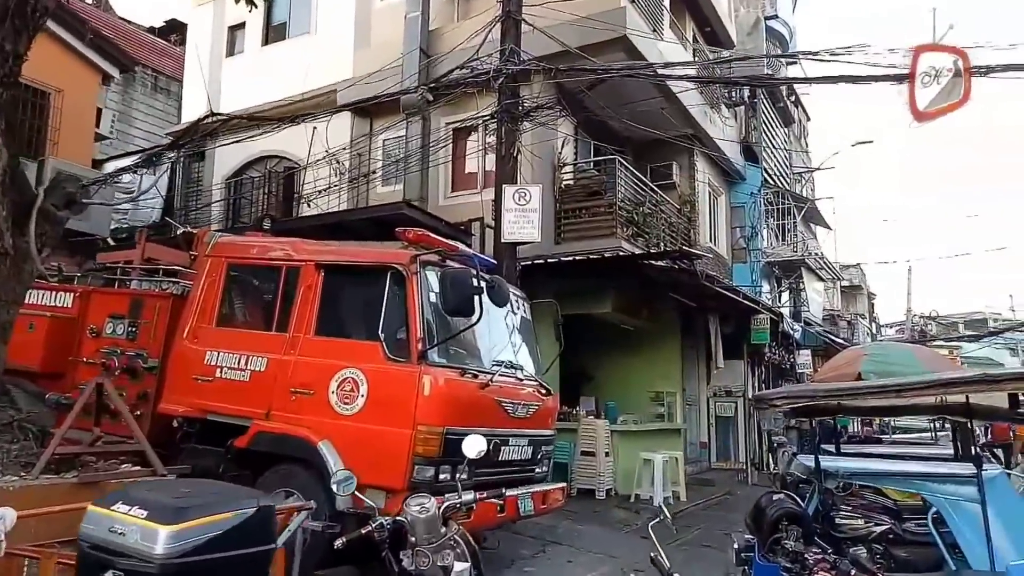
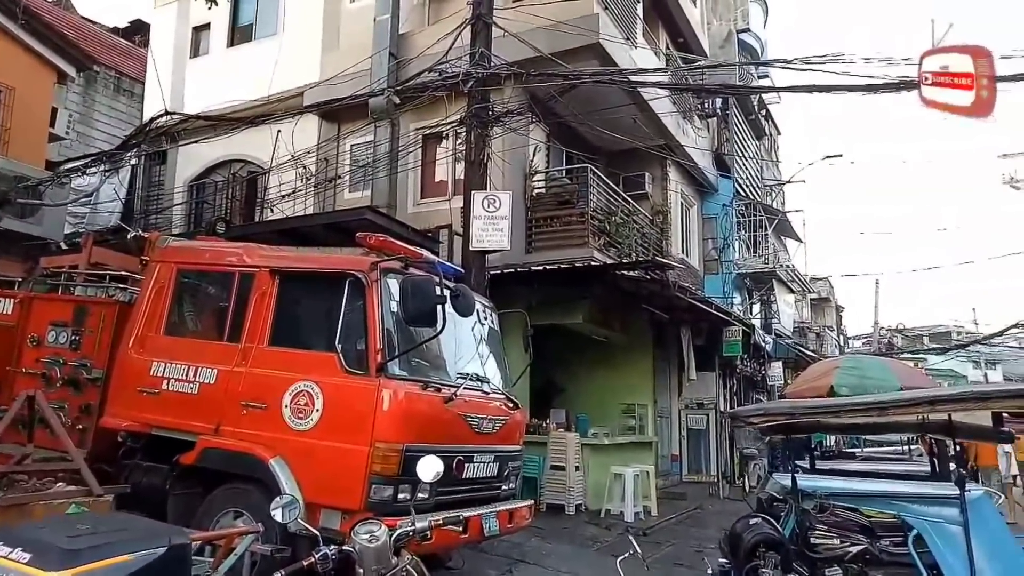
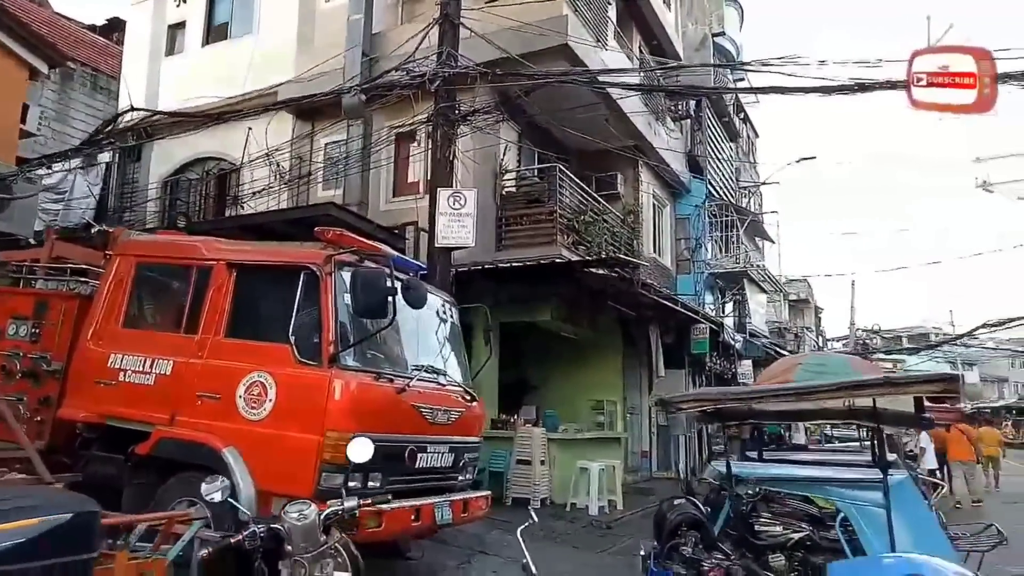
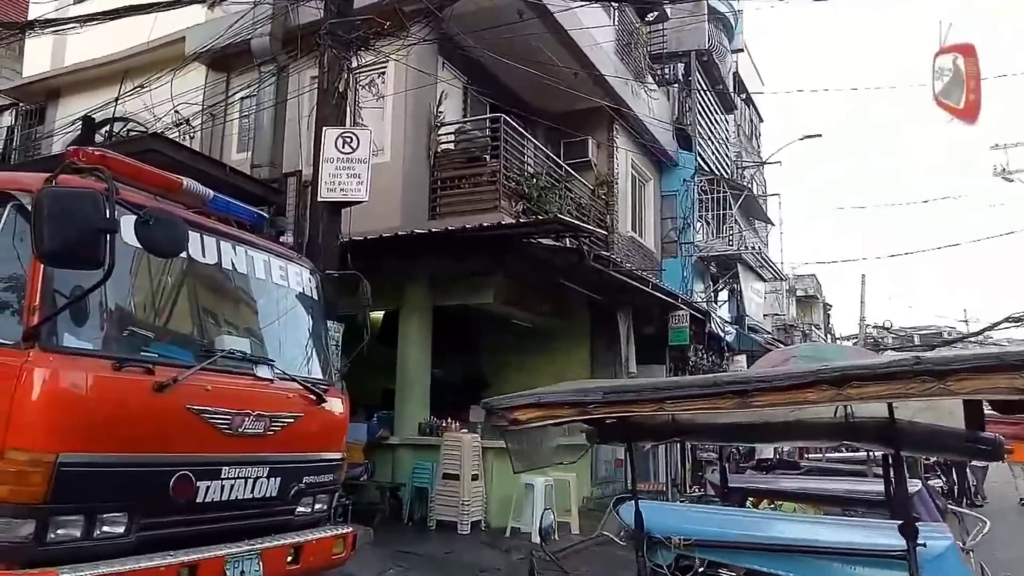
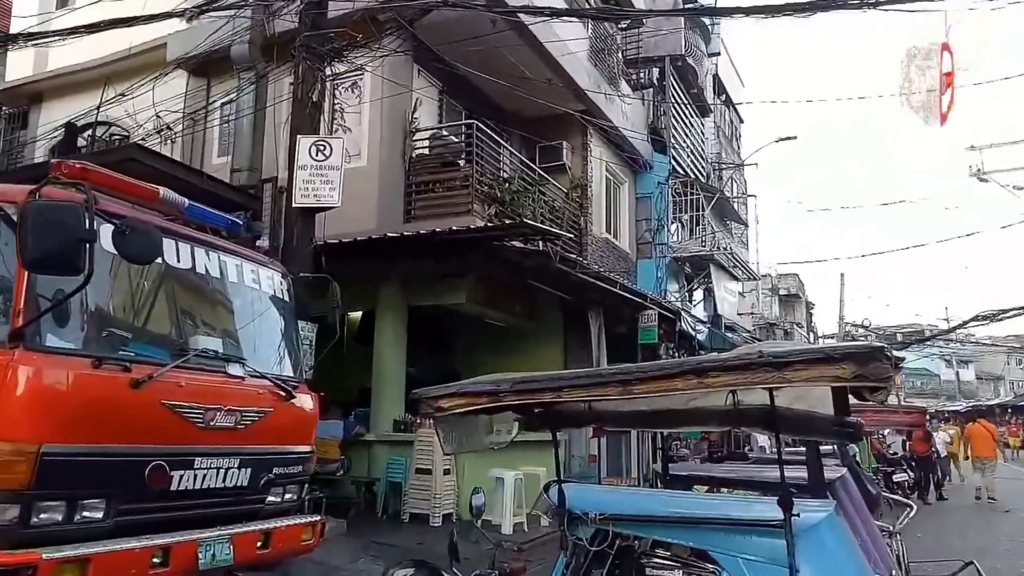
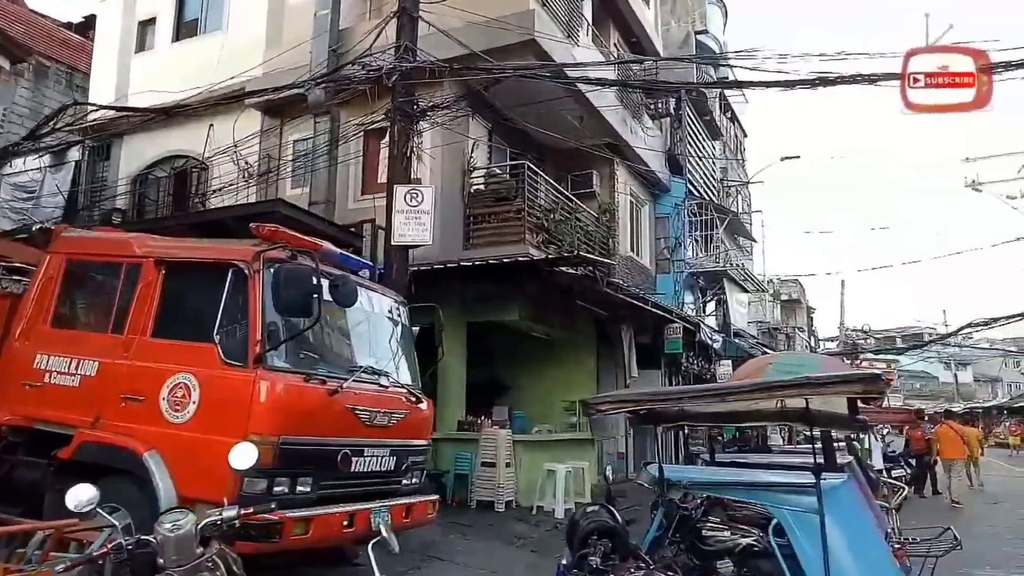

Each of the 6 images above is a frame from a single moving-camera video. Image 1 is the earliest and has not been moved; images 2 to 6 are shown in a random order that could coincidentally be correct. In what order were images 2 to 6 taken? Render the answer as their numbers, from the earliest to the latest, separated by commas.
2, 3, 6, 5, 4
